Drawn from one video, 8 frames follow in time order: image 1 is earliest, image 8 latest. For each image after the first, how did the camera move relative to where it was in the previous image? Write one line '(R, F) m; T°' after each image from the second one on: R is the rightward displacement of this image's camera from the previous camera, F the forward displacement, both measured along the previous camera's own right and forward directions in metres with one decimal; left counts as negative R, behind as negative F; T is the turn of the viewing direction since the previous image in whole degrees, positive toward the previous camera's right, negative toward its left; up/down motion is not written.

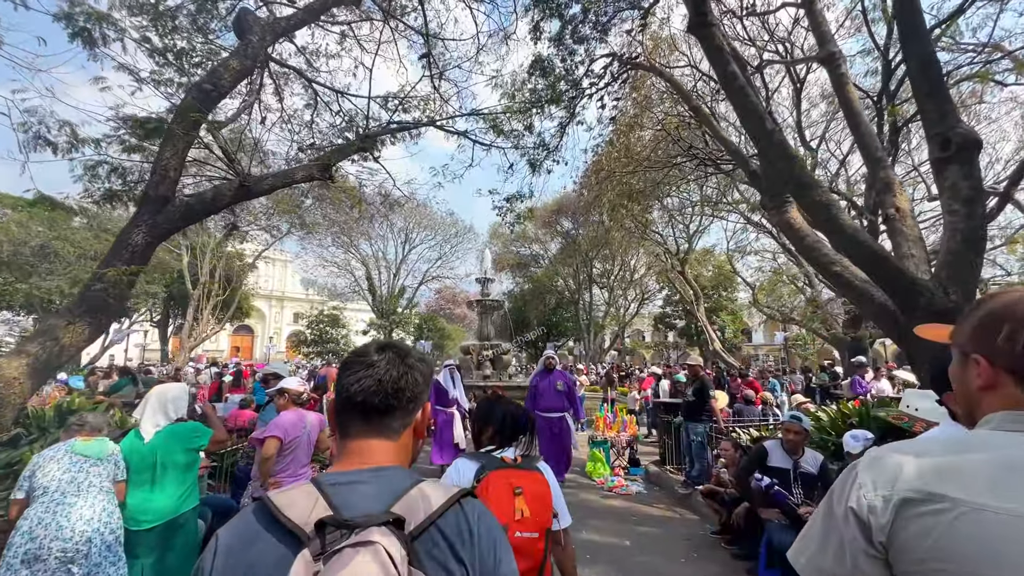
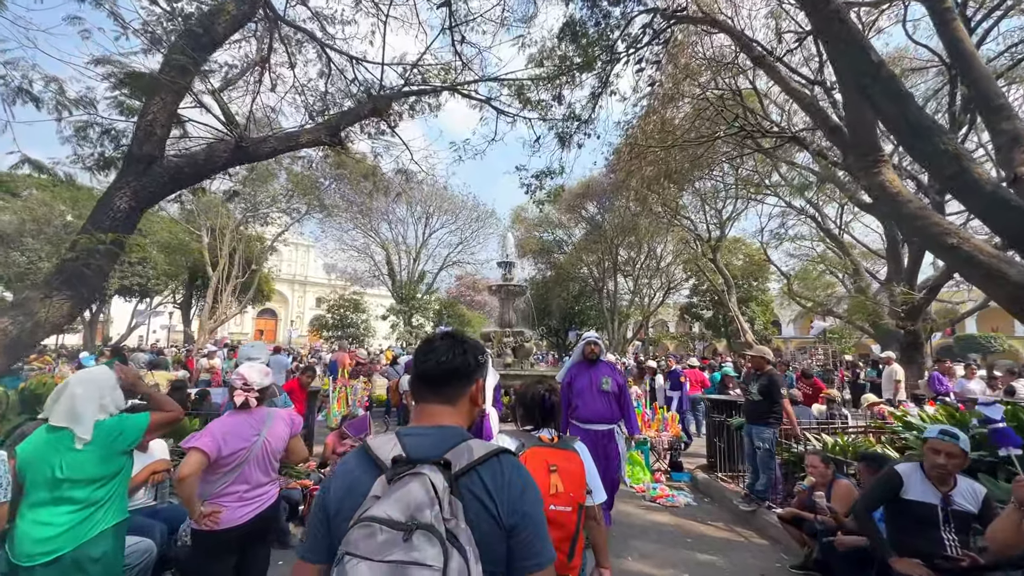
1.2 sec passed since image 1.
(-0.1, +0.8) m; -2°
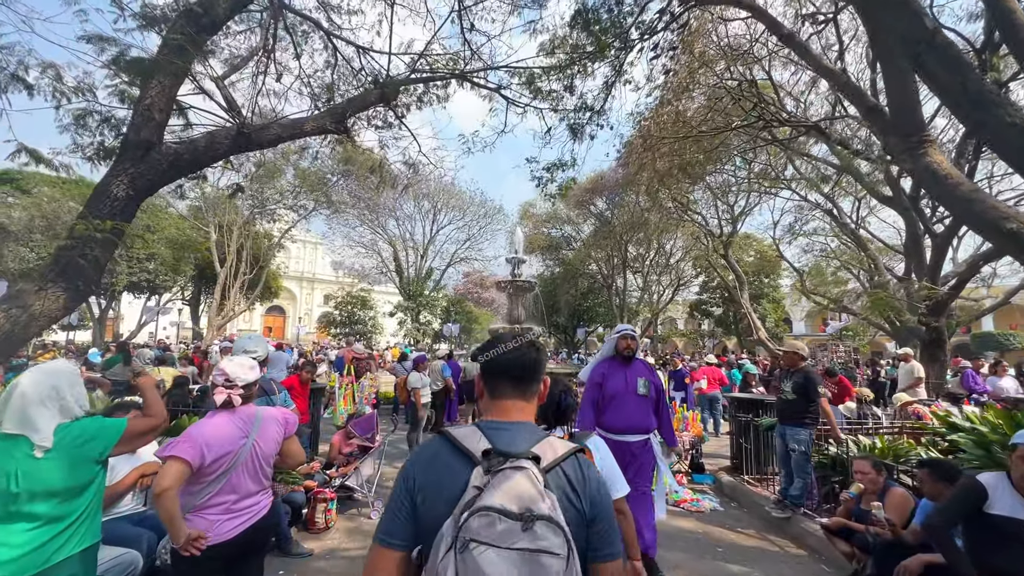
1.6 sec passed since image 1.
(-0.1, +0.3) m; -1°
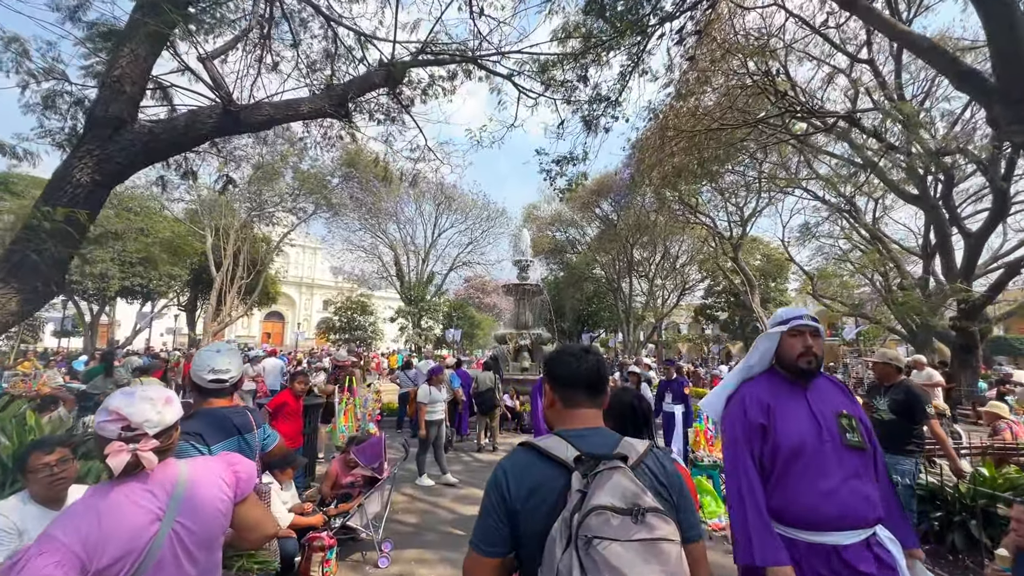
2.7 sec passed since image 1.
(-0.3, +0.7) m; 0°
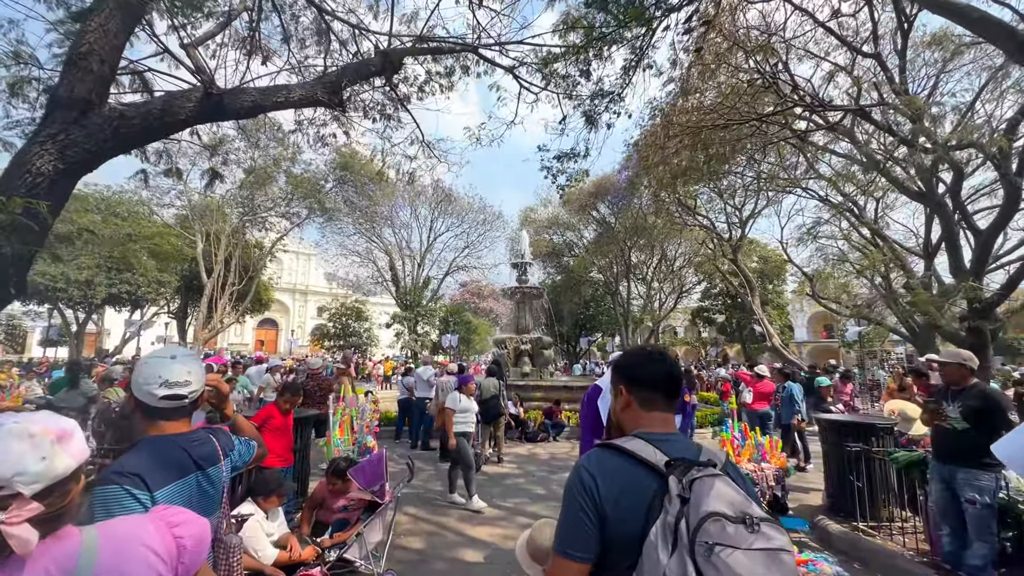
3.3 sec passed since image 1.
(-0.1, +0.4) m; +1°
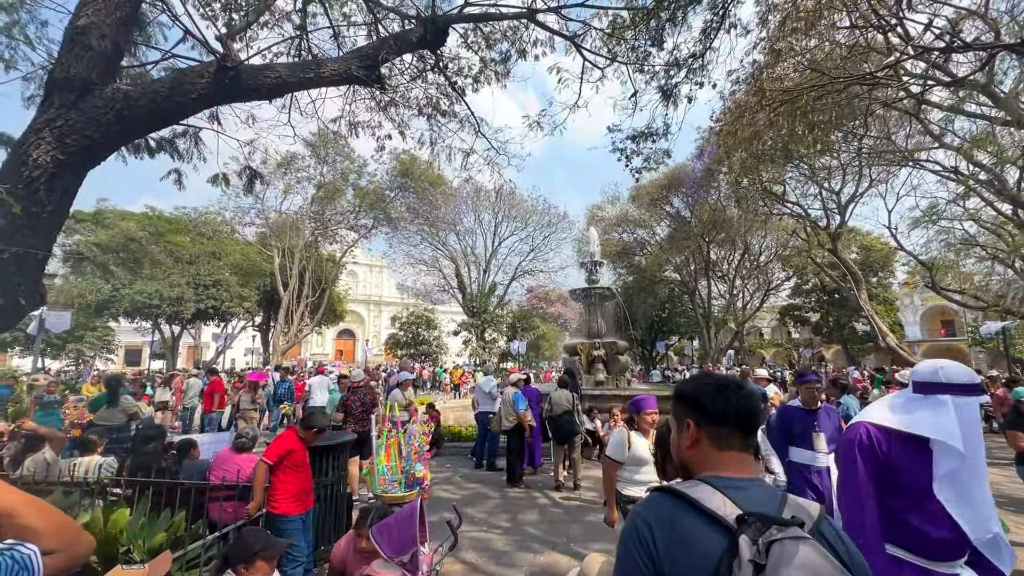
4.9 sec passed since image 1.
(0.0, +0.9) m; -8°
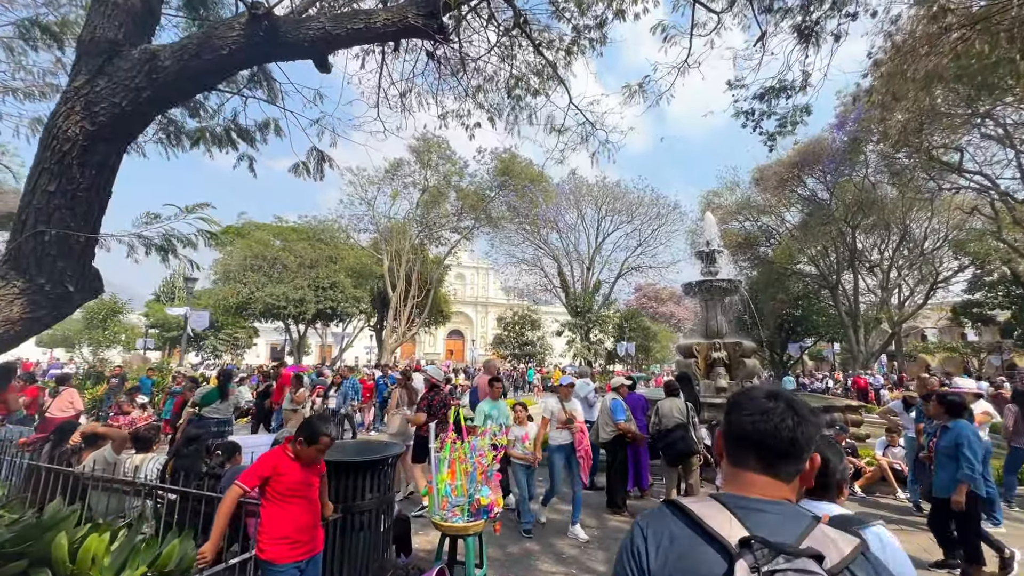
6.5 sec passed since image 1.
(+0.1, +0.9) m; -13°
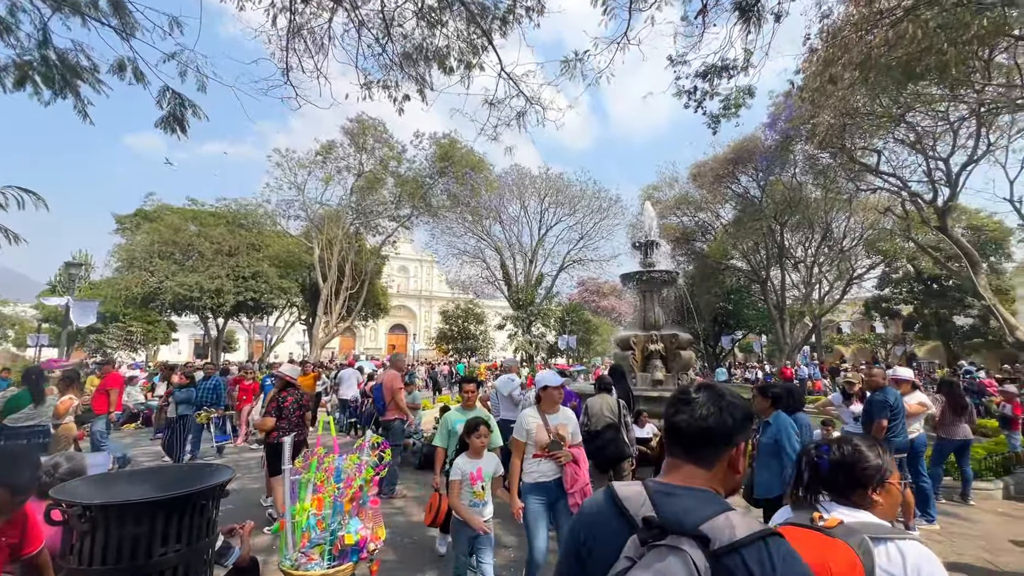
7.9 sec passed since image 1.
(+0.3, +0.6) m; +6°
